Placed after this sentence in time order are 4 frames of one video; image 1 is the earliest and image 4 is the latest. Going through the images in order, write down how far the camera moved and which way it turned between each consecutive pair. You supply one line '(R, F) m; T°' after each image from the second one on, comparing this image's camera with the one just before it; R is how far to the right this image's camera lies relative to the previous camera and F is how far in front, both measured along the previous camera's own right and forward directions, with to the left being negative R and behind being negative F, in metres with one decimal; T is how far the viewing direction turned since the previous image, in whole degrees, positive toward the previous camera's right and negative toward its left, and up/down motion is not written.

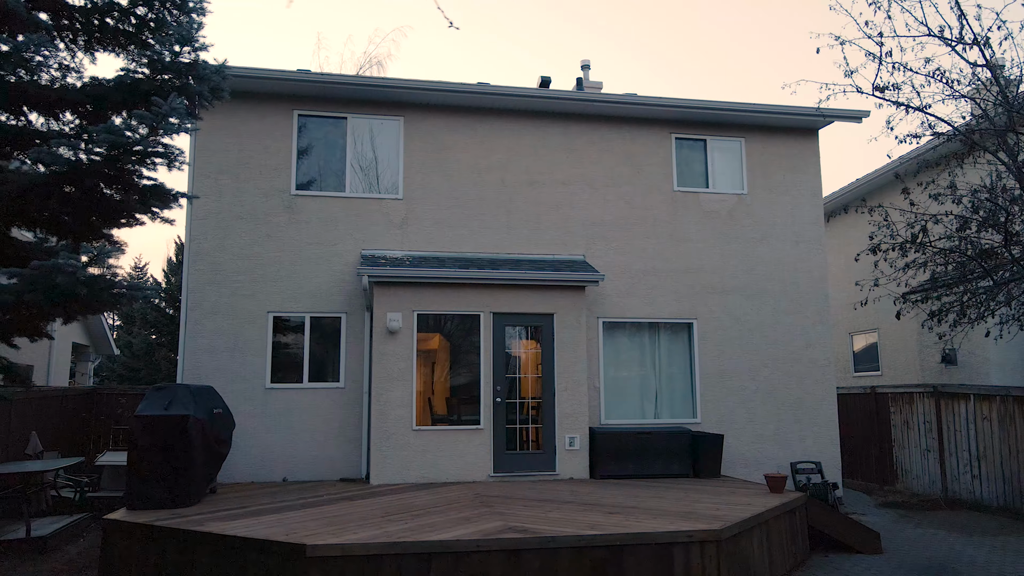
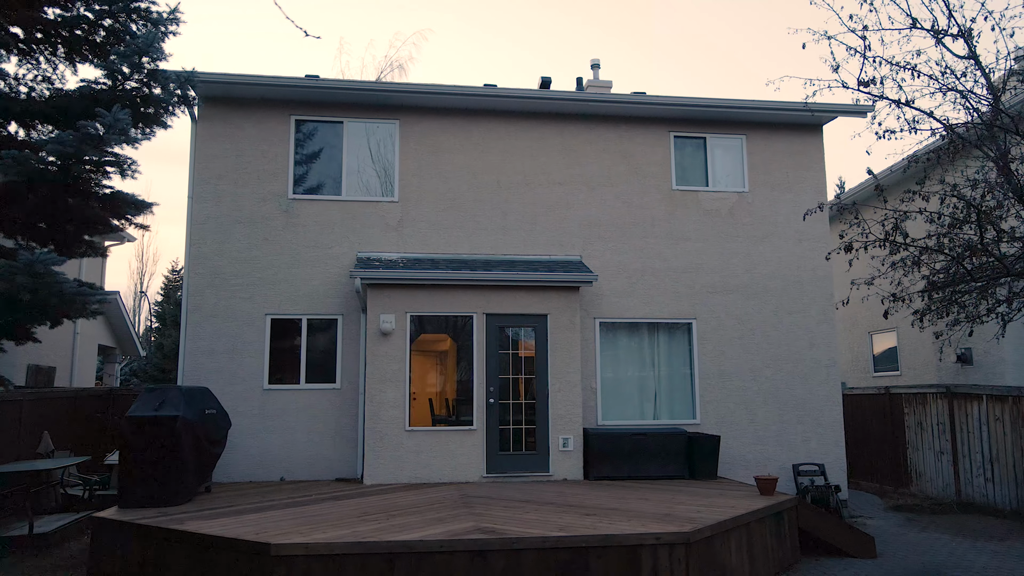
(+0.6, 0.0) m; -3°
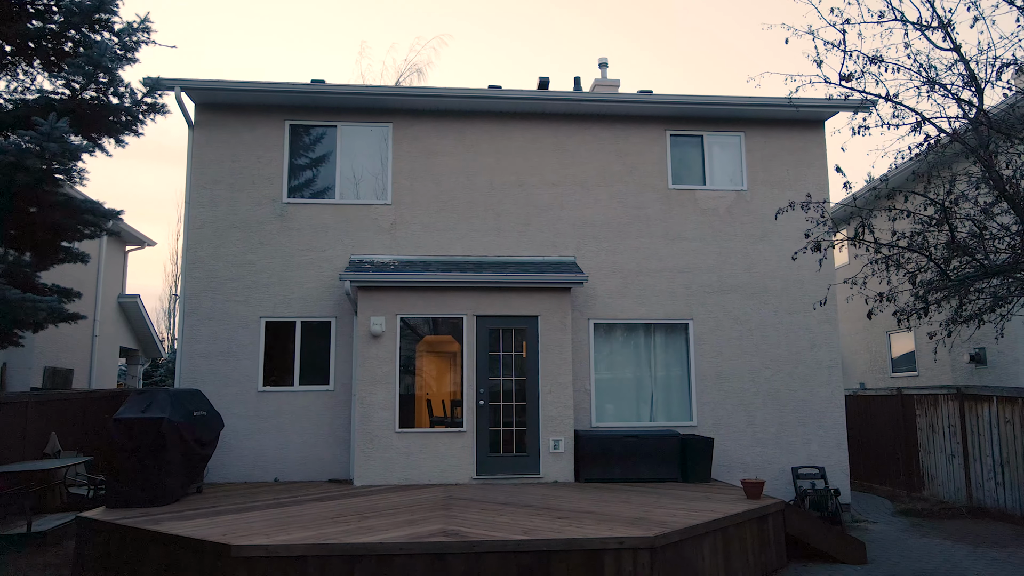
(+0.6, 0.0) m; -3°
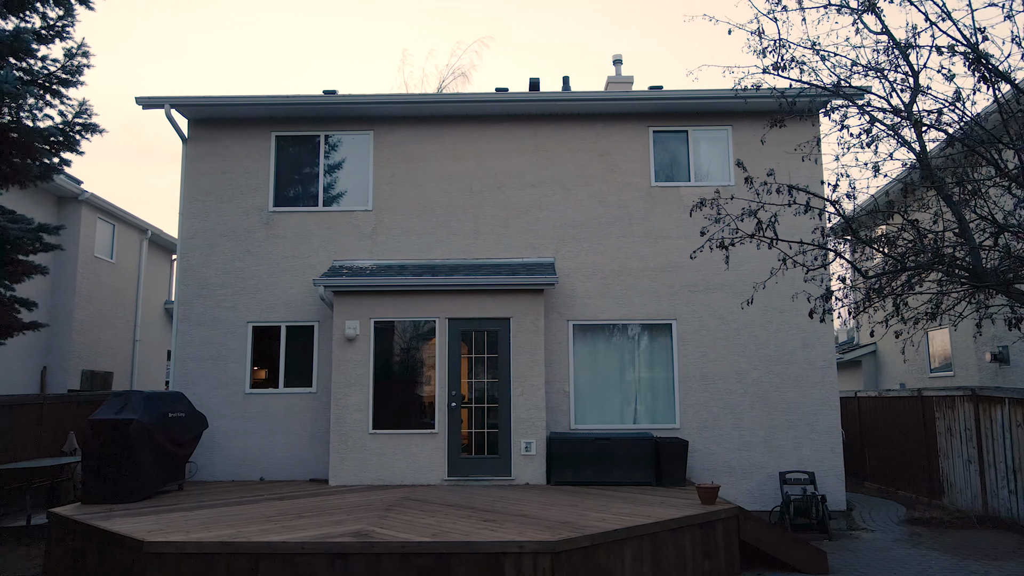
(+1.4, +0.1) m; -6°
